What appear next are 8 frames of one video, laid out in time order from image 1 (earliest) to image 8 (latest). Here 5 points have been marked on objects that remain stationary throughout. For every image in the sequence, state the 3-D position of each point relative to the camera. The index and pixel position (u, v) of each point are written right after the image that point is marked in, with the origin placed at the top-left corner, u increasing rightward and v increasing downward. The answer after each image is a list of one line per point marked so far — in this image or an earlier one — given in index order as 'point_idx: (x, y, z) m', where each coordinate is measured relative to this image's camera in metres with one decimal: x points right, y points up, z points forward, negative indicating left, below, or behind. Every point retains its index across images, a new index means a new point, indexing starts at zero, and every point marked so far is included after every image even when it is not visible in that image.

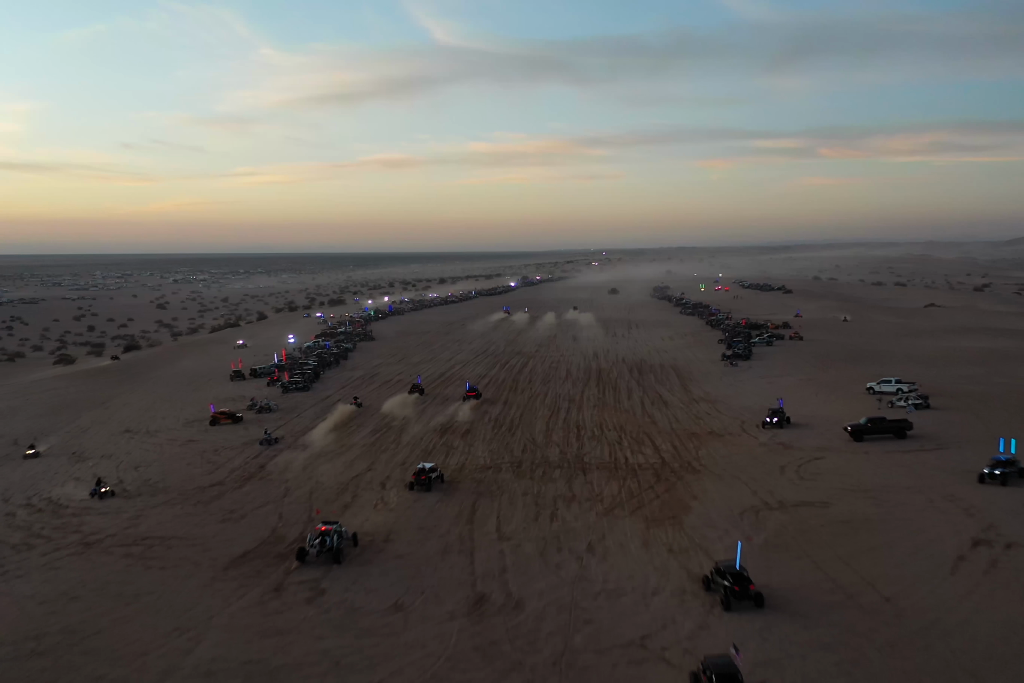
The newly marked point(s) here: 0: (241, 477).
0: (-7.2, -3.6, +18.5) m
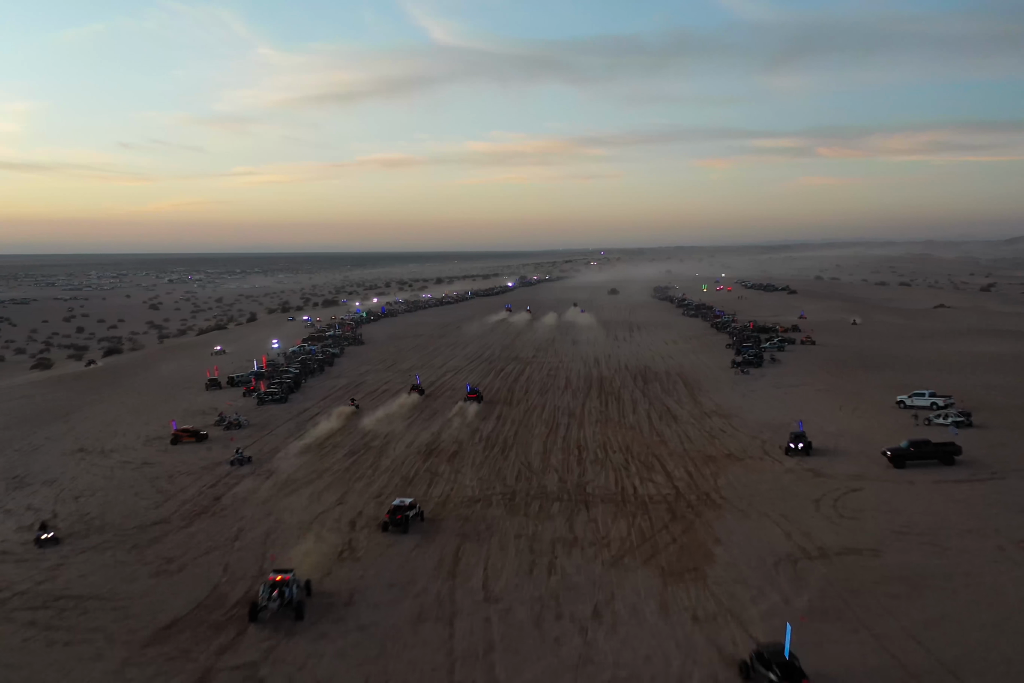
0: (-7.4, -3.9, +16.1) m
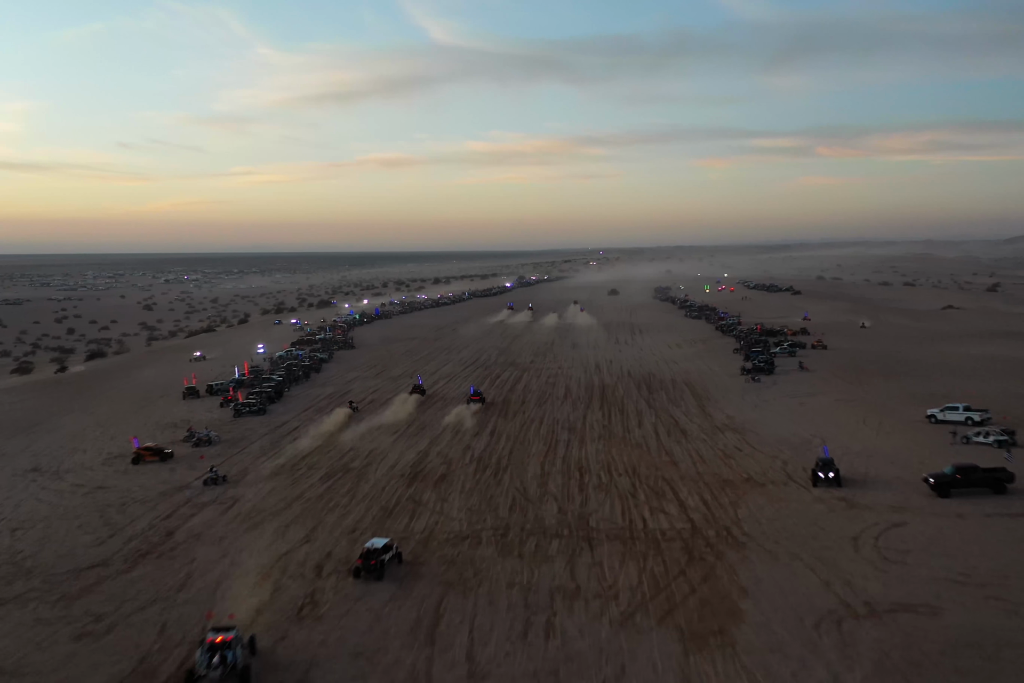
0: (-7.5, -4.2, +14.0) m
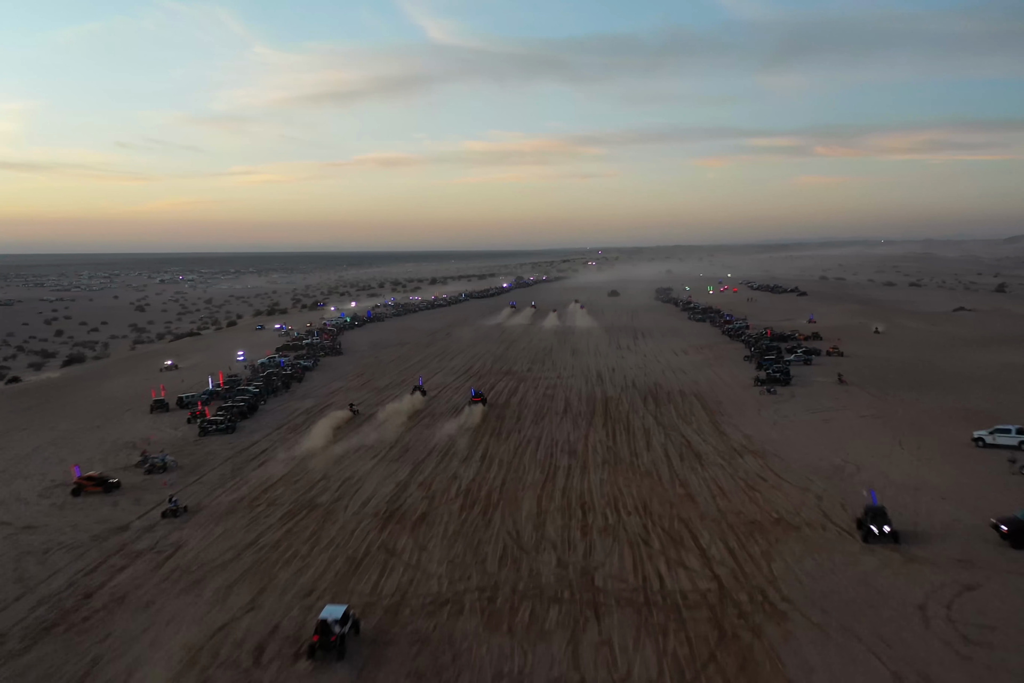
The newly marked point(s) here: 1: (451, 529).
0: (-7.7, -4.6, +11.5) m
1: (-1.3, -3.9, +14.7) m
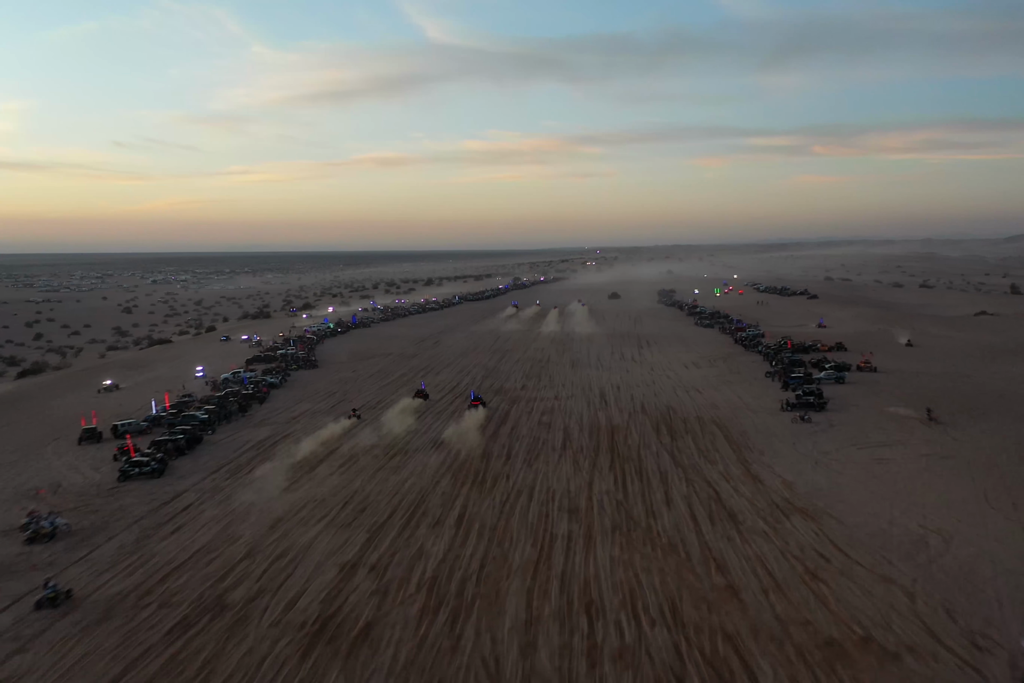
0: (-8.0, -5.3, +7.1) m
1: (-1.6, -4.6, +10.3) m
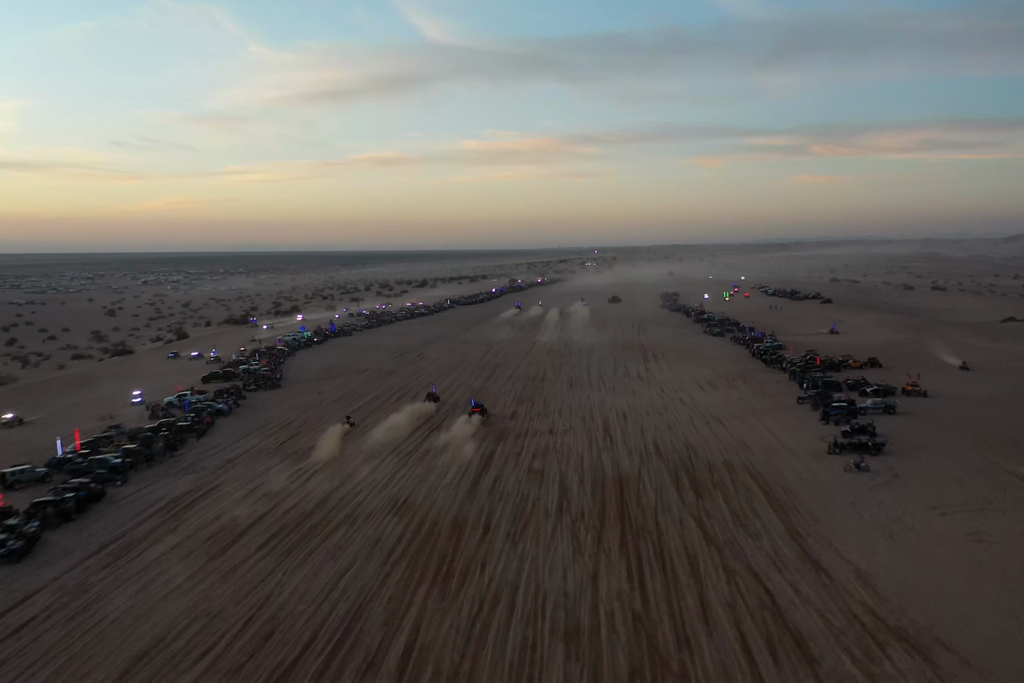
0: (-8.5, -6.1, +2.1) m
1: (-2.1, -5.4, +5.3) m
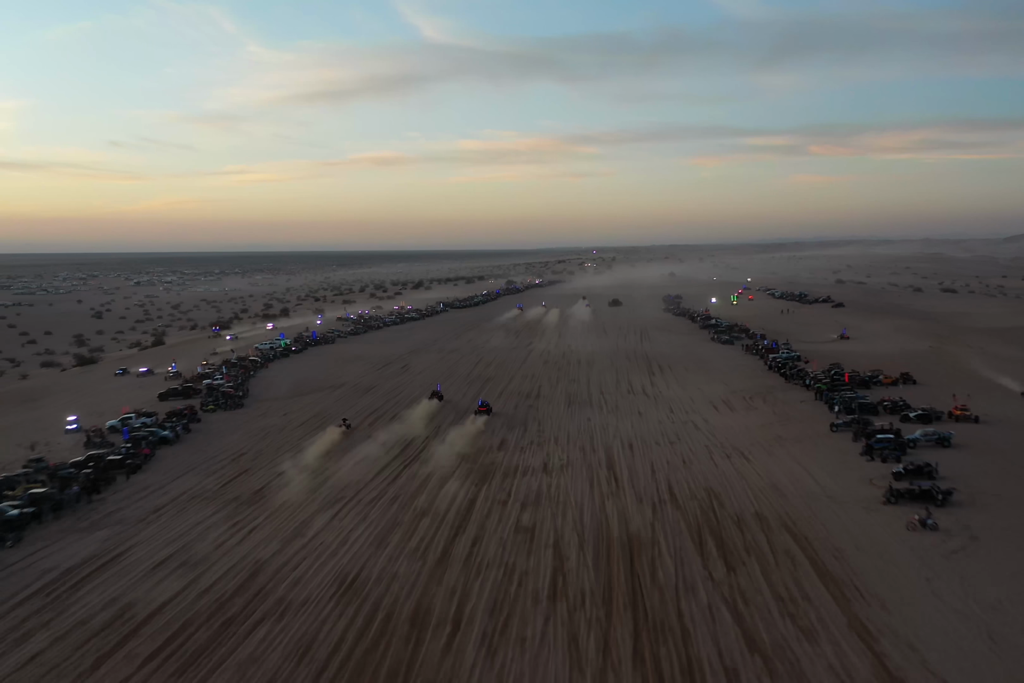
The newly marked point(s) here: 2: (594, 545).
0: (-8.9, -6.8, -1.9) m
1: (-2.4, -6.1, +1.3) m
2: (+1.8, -4.6, +15.8) m
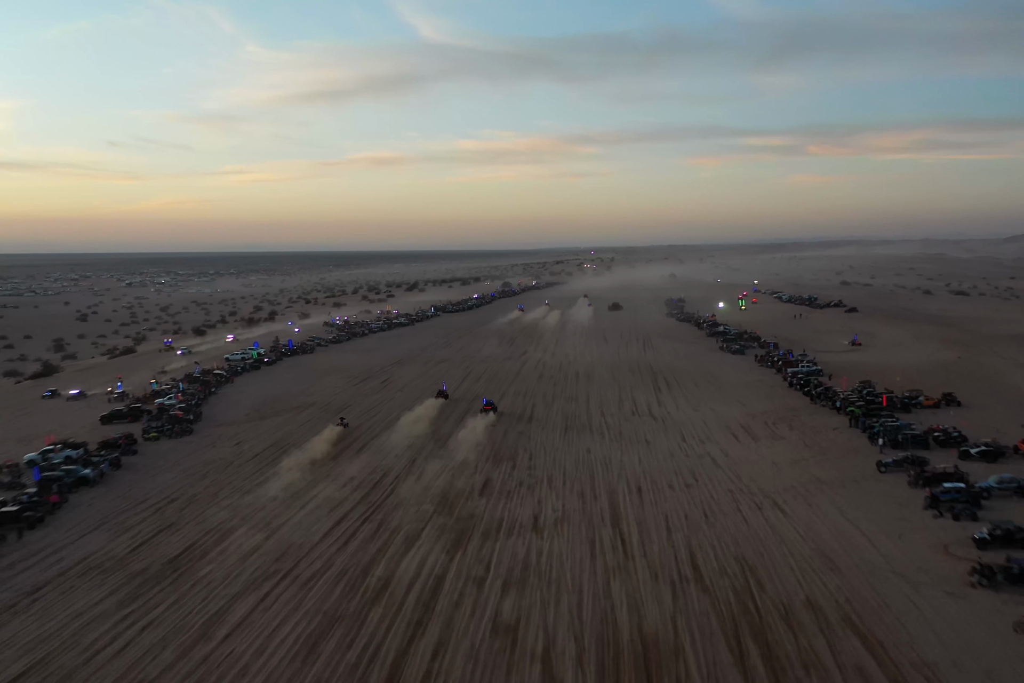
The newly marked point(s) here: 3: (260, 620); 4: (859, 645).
0: (-9.3, -7.4, -6.0) m
1: (-2.8, -6.8, -2.8) m
2: (+1.4, -5.3, +11.7) m
3: (-4.7, -5.5, +13.1) m
4: (+6.0, -5.2, +11.9) m
